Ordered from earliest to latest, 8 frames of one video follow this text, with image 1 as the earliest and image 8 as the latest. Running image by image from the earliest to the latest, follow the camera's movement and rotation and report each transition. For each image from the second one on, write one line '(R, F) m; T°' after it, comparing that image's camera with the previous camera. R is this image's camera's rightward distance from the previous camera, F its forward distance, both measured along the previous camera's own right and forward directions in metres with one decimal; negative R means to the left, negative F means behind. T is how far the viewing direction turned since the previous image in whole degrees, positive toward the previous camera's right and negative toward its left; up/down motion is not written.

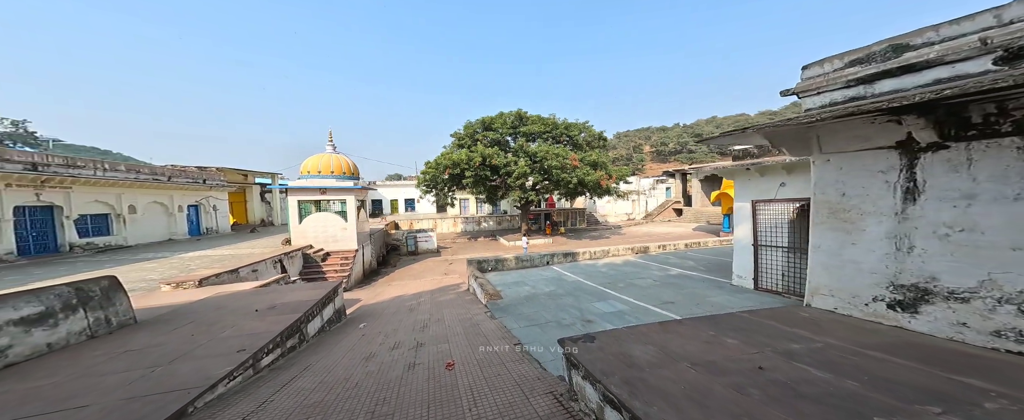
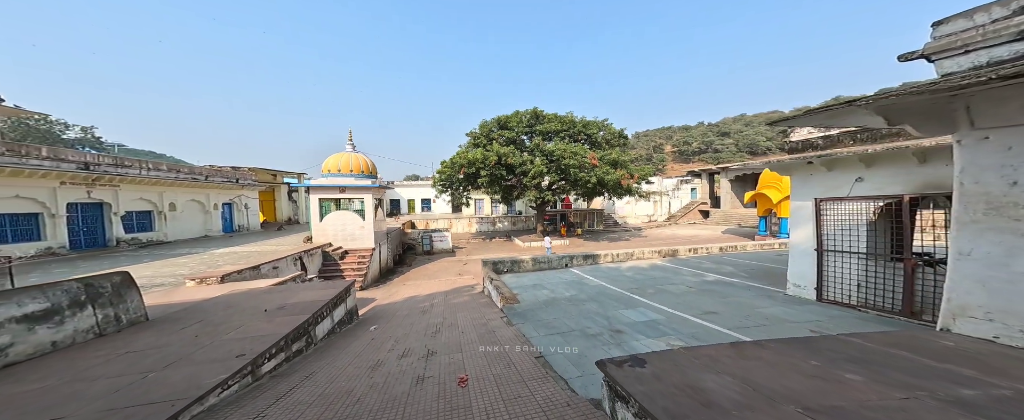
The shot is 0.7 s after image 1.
(0.0, +0.4) m; -3°
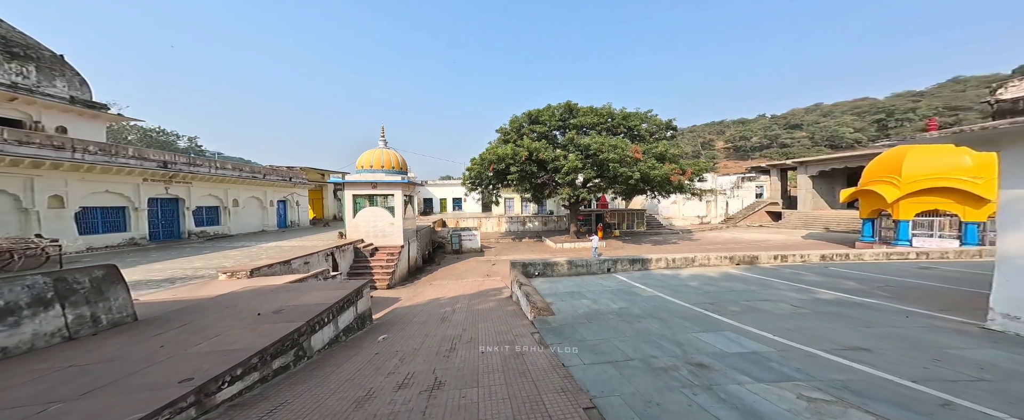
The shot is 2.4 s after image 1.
(0.0, +1.1) m; -6°
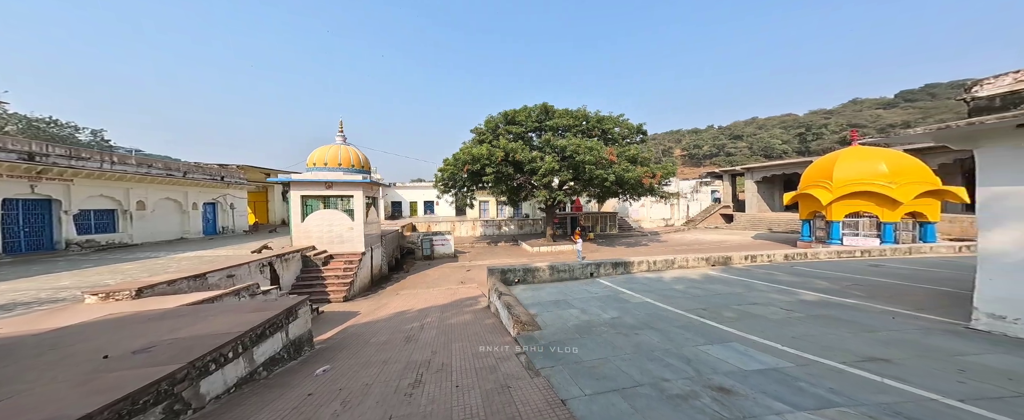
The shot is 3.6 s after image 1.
(-0.2, +0.8) m; +7°
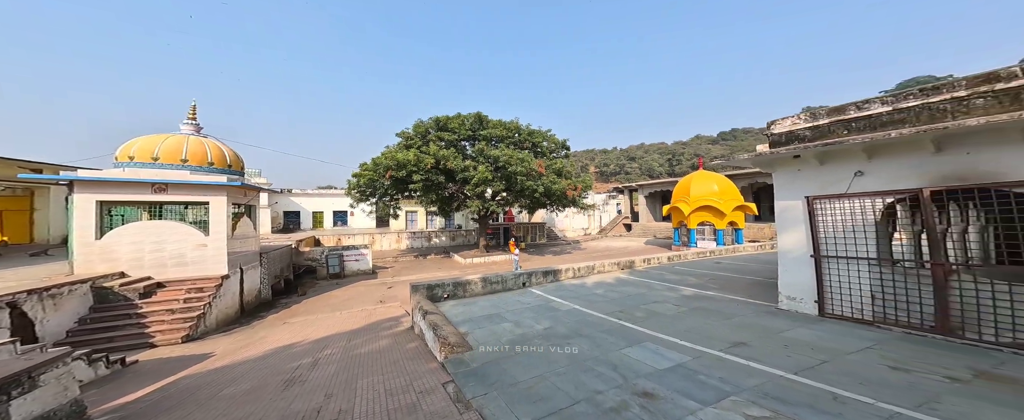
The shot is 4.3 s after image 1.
(+0.1, +0.4) m; +12°
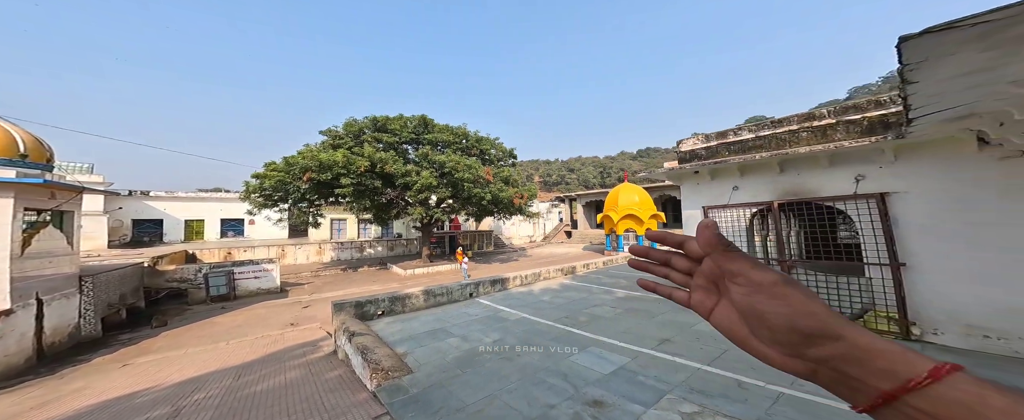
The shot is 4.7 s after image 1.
(0.0, +0.2) m; +10°
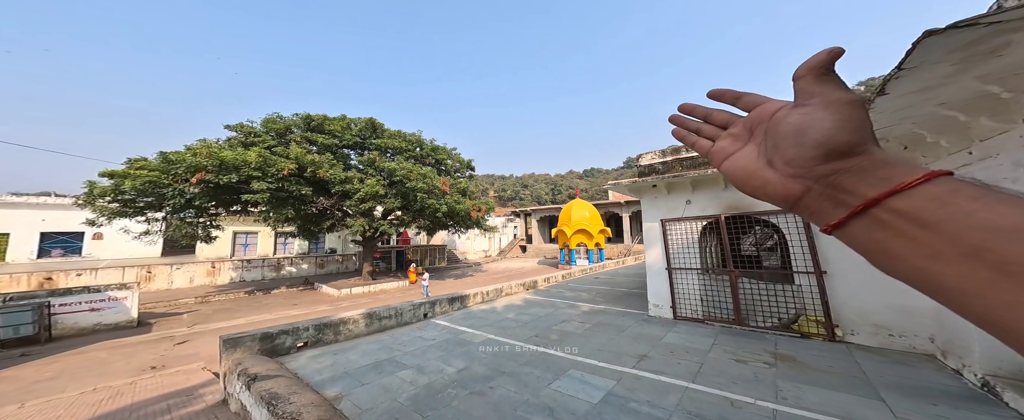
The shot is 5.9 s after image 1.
(-0.2, +0.5) m; +9°
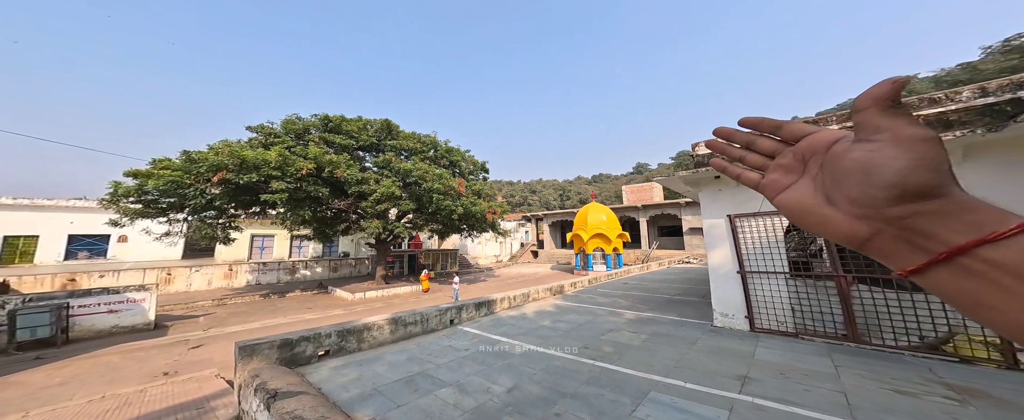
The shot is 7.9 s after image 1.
(-0.6, +0.7) m; -2°
